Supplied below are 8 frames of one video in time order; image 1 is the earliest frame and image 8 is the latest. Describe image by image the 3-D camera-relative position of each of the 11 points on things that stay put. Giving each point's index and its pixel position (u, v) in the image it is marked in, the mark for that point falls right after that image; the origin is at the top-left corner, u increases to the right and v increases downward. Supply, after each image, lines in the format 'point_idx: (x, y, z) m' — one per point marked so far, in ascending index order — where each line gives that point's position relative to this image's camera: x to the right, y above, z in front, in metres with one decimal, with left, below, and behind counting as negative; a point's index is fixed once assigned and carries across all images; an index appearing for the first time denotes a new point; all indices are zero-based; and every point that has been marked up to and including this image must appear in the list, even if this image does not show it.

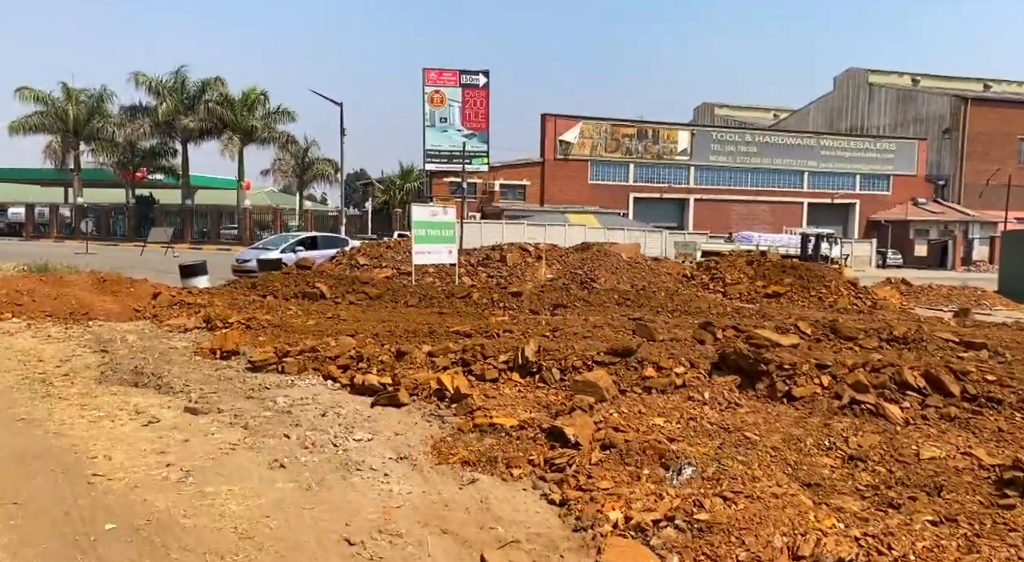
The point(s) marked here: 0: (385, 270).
0: (-2.6, +0.2, +19.1) m
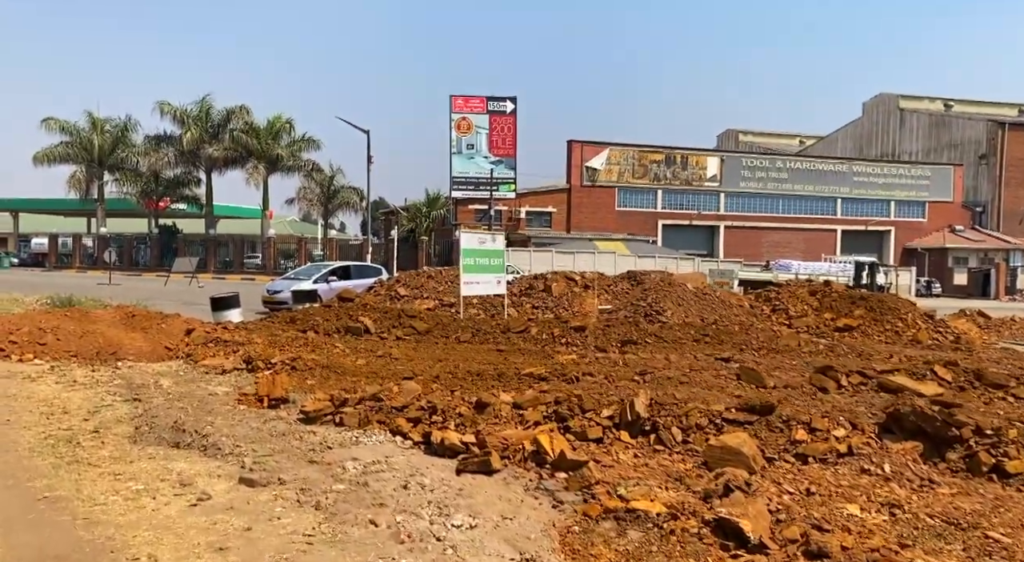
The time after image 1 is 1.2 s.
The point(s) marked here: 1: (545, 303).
0: (-1.7, -0.4, +18.0) m
1: (+0.6, -0.4, +18.3) m
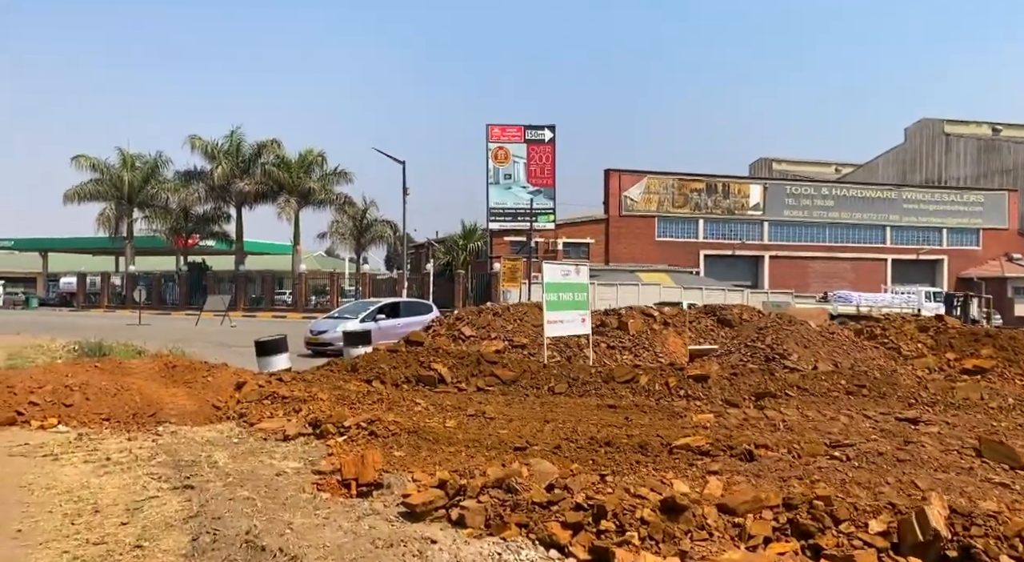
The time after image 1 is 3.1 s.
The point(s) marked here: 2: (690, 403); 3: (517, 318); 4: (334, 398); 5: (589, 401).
0: (-0.3, -1.1, +16.2) m
1: (+2.0, -1.1, +16.4) m
2: (+1.9, -1.3, +9.6) m
3: (+0.1, -0.7, +17.6) m
4: (-2.2, -1.5, +11.4) m
5: (+0.9, -1.3, +10.1) m
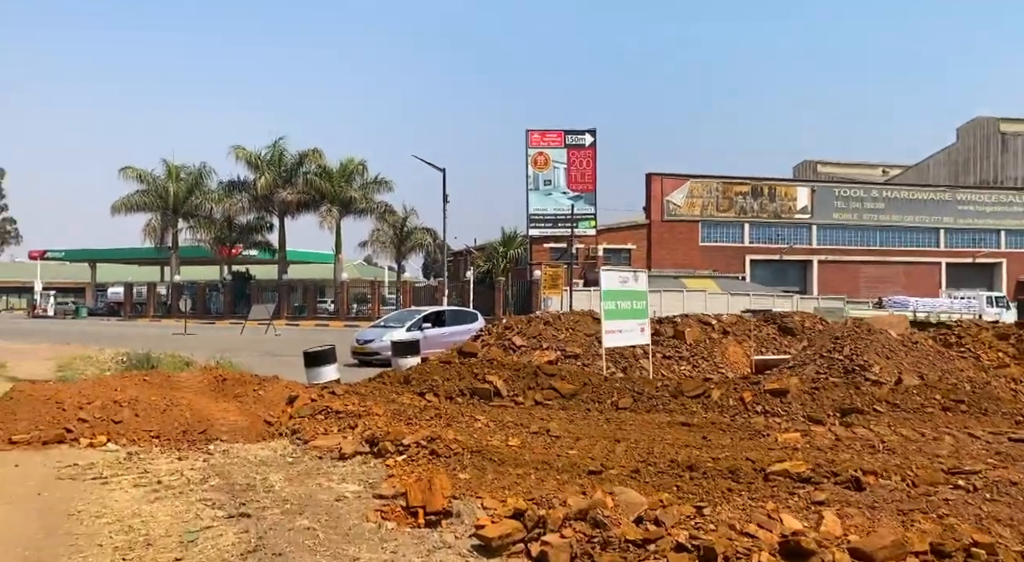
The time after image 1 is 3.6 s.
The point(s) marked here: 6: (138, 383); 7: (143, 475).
0: (+0.6, -1.3, +15.6) m
1: (+2.9, -1.2, +15.7) m
2: (+2.6, -1.4, +9.0) m
3: (+1.1, -0.9, +17.0) m
4: (-1.5, -1.6, +10.9) m
5: (+1.6, -1.4, +9.5) m
6: (-5.3, -1.4, +12.8) m
7: (-3.5, -1.8, +8.6) m
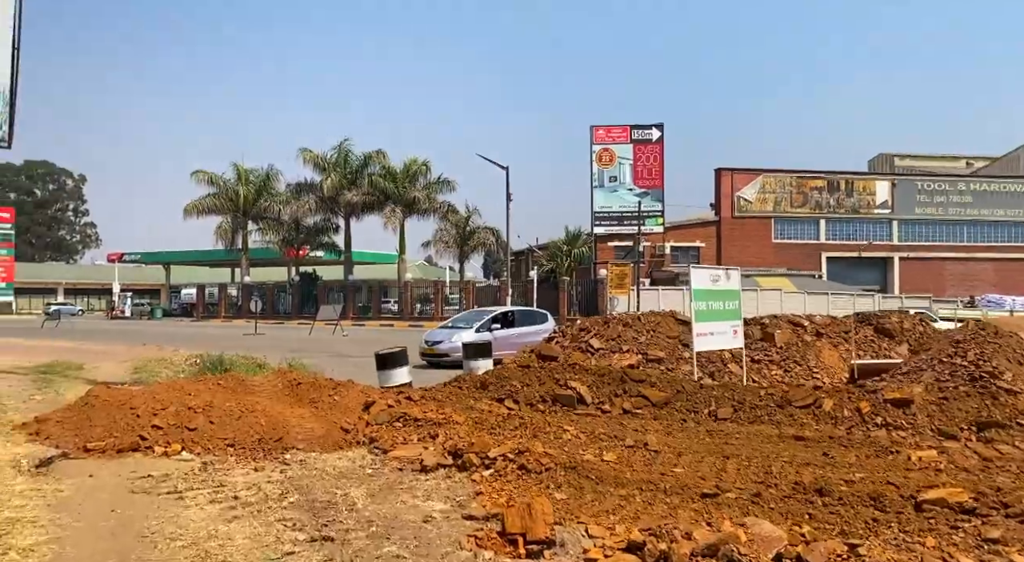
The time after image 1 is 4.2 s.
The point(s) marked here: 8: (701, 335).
0: (+2.0, -1.3, +14.9) m
1: (+4.3, -1.2, +14.8) m
2: (+3.4, -1.4, +8.1) m
3: (+2.5, -0.8, +16.2) m
4: (-0.5, -1.6, +10.3) m
5: (+2.5, -1.4, +8.7) m
6: (-4.1, -1.4, +12.4) m
7: (-2.7, -1.9, +8.2) m
8: (+2.5, -0.7, +12.1) m
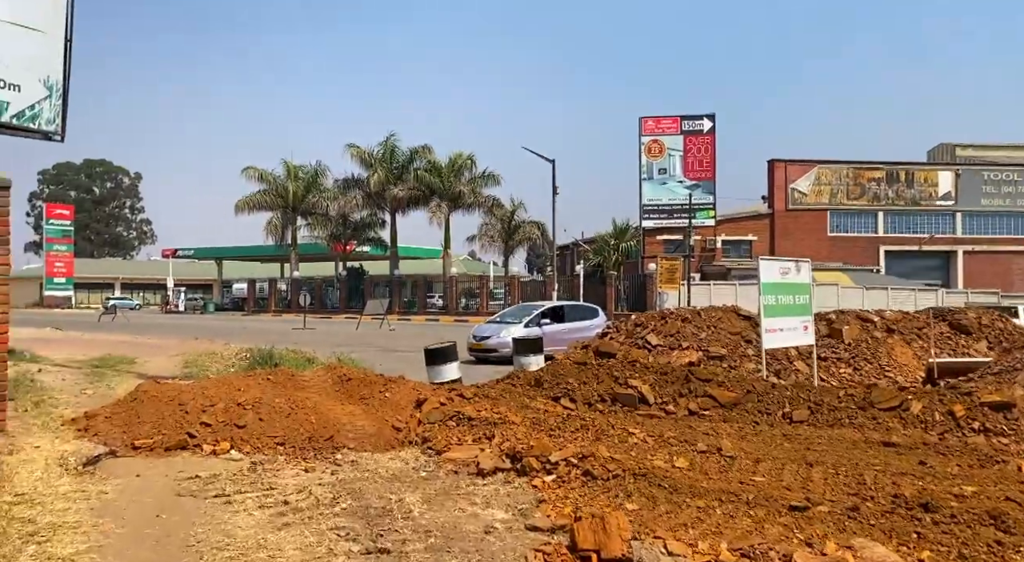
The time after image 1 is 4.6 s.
0: (+2.8, -1.2, +14.3) m
1: (+5.1, -1.1, +14.1) m
2: (+4.0, -1.3, +7.4) m
3: (+3.4, -0.7, +15.6) m
4: (+0.2, -1.6, +9.8) m
5: (+3.1, -1.4, +8.1) m
6: (-3.4, -1.4, +12.1) m
7: (-2.1, -1.8, +7.8) m
8: (+3.3, -0.6, +11.4) m
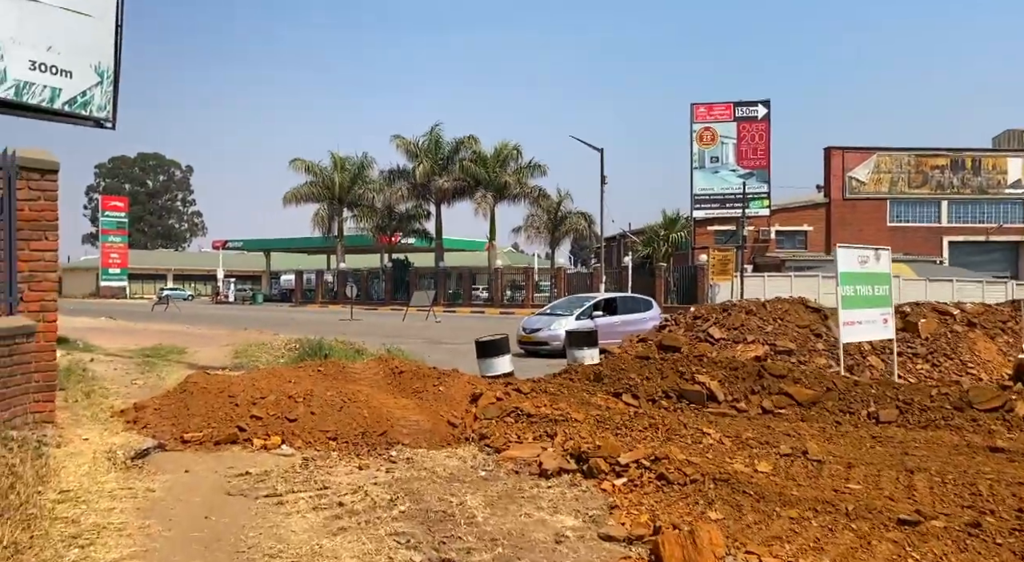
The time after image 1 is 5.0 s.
0: (+3.7, -1.0, +13.6) m
1: (+6.0, -1.0, +13.3) m
2: (+4.5, -1.2, +6.7) m
3: (+4.4, -0.6, +14.9) m
4: (+0.8, -1.4, +9.3) m
5: (+3.6, -1.3, +7.4) m
6: (-2.6, -1.2, +11.8) m
7: (-1.6, -1.7, +7.4) m
8: (+4.0, -0.5, +10.7) m
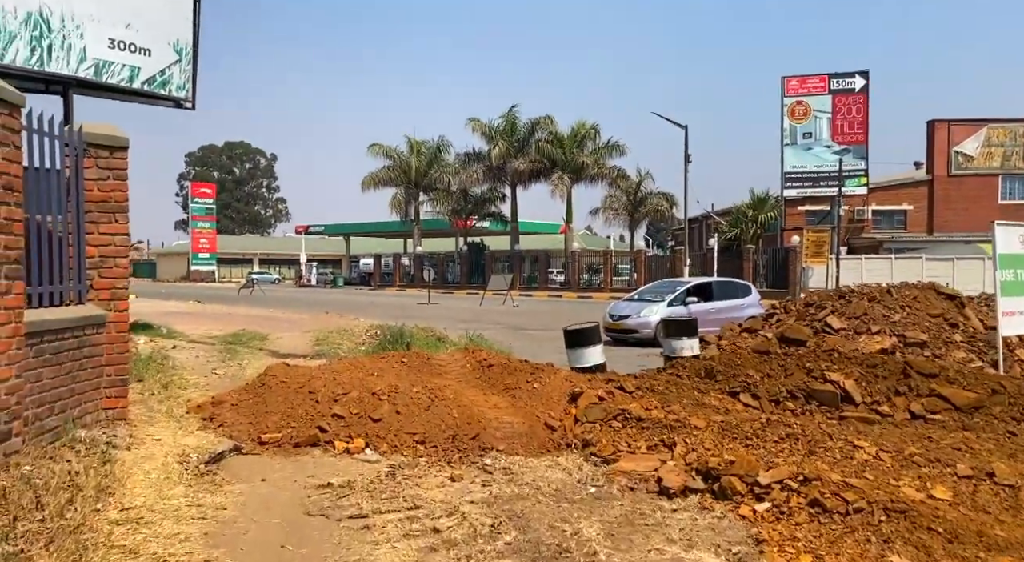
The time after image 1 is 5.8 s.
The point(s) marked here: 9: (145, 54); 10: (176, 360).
0: (+5.1, -0.8, +12.1) m
1: (+7.3, -0.8, +11.7) m
2: (+5.3, -1.1, +5.2) m
3: (+5.8, -0.3, +13.3) m
4: (+1.8, -1.3, +8.1) m
5: (+4.4, -1.2, +6.0) m
6: (-1.4, -1.1, +10.9) m
7: (-0.7, -1.6, +6.4) m
8: (+5.1, -0.4, +9.3) m
9: (-5.4, +3.3, +13.2) m
10: (-5.8, -1.4, +15.5) m
